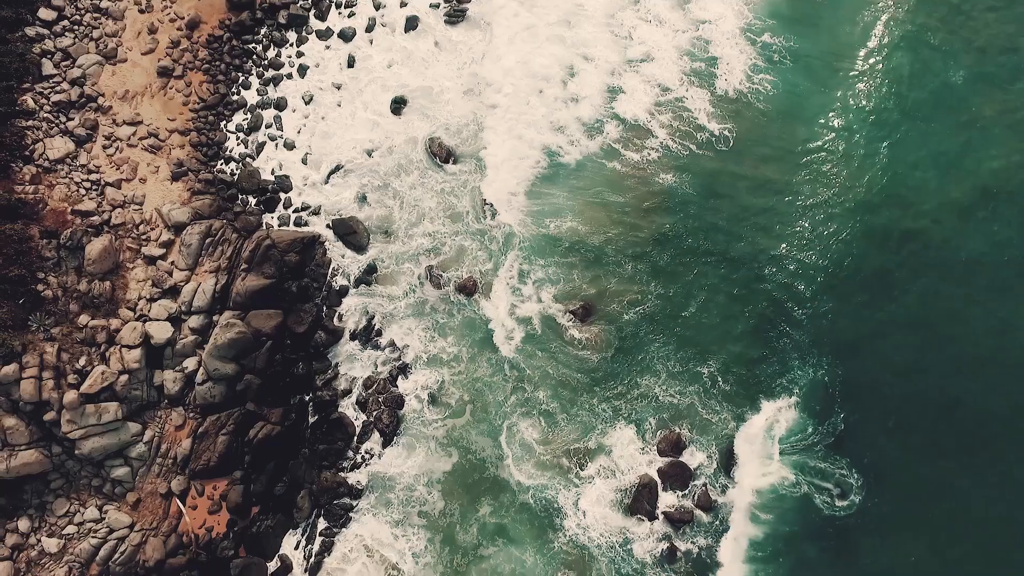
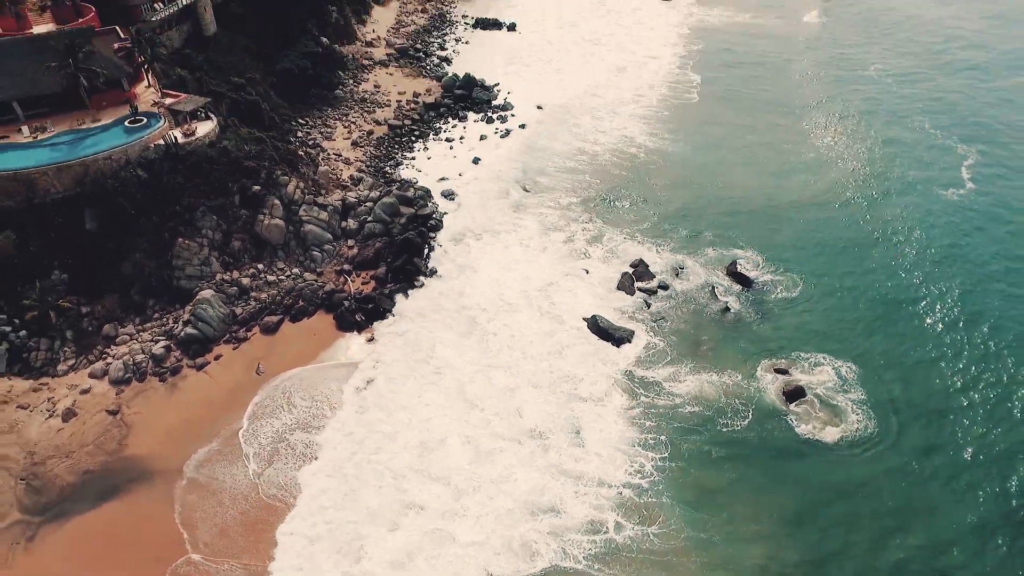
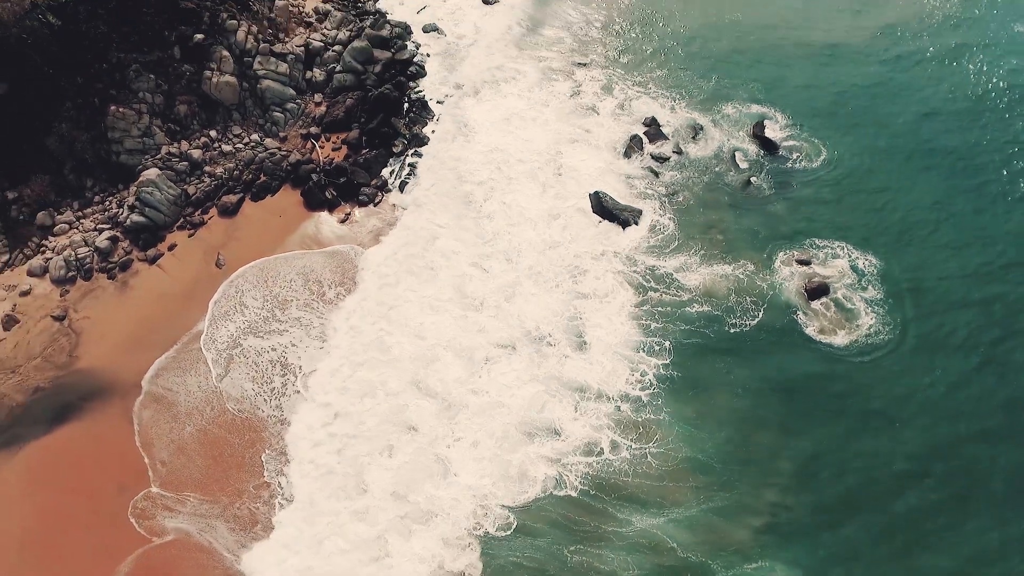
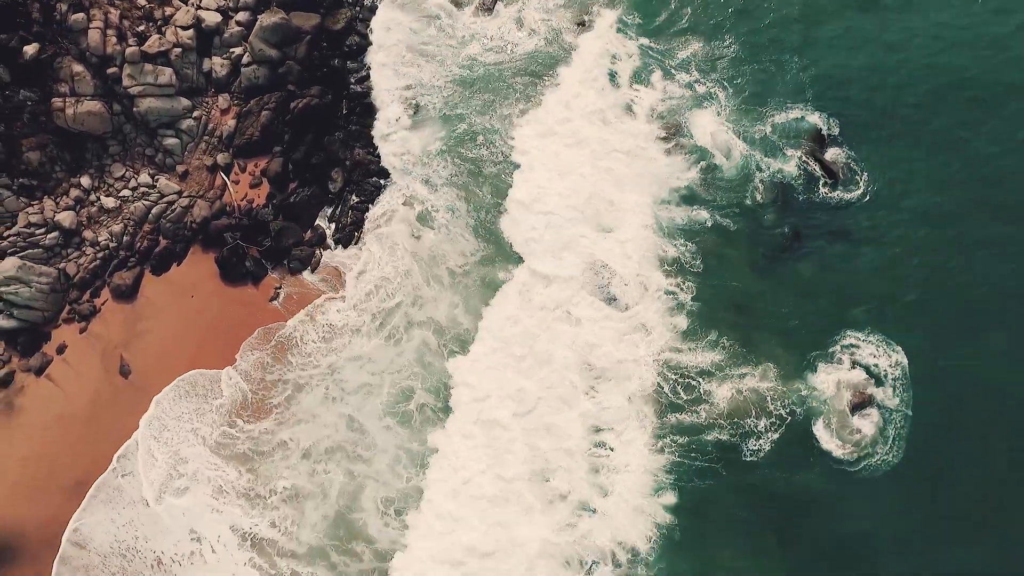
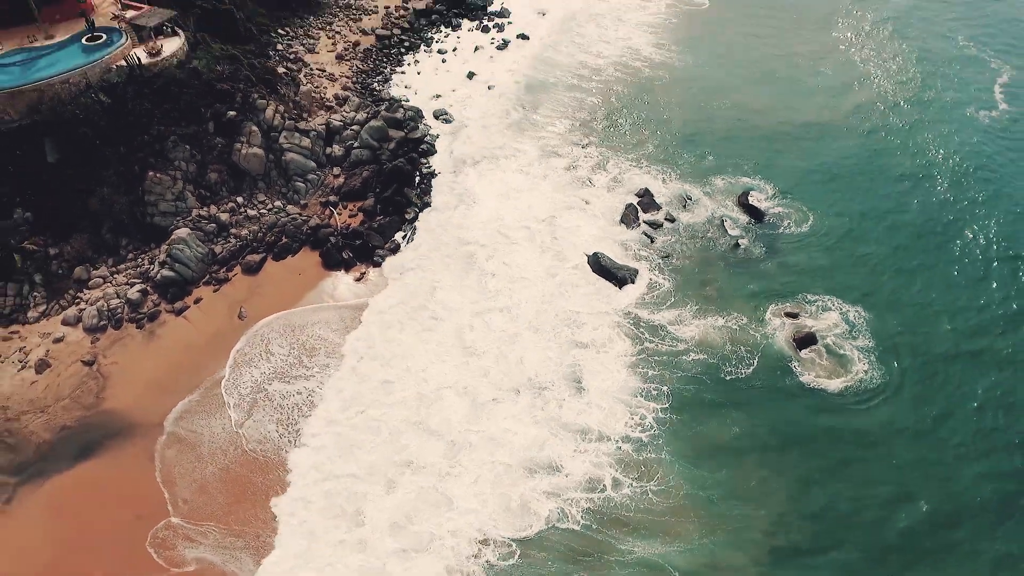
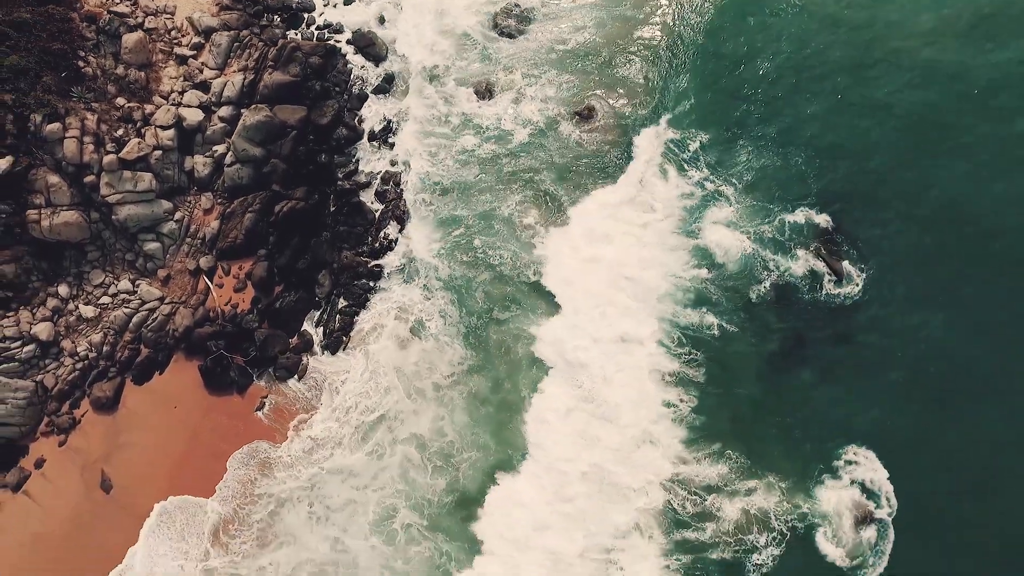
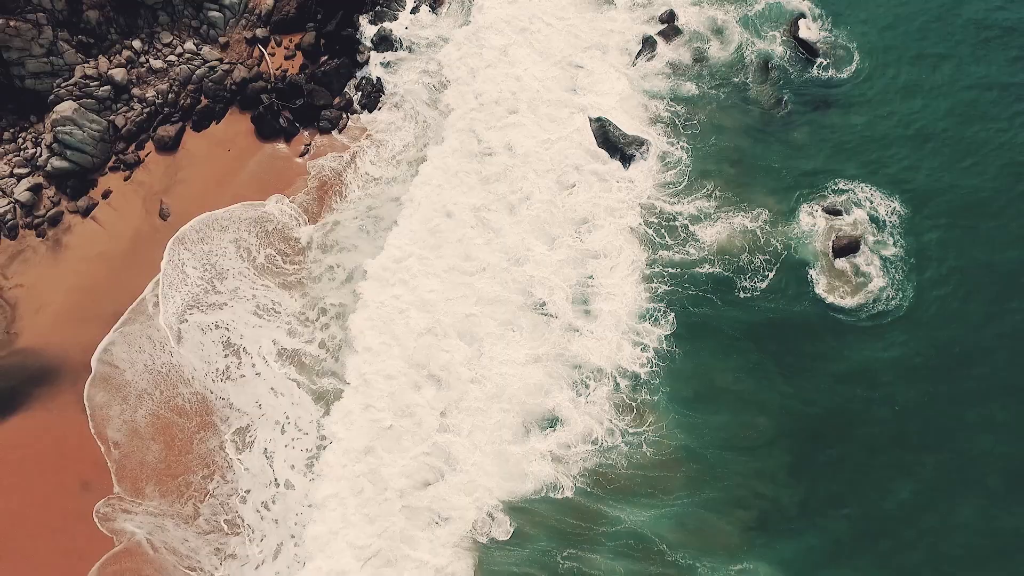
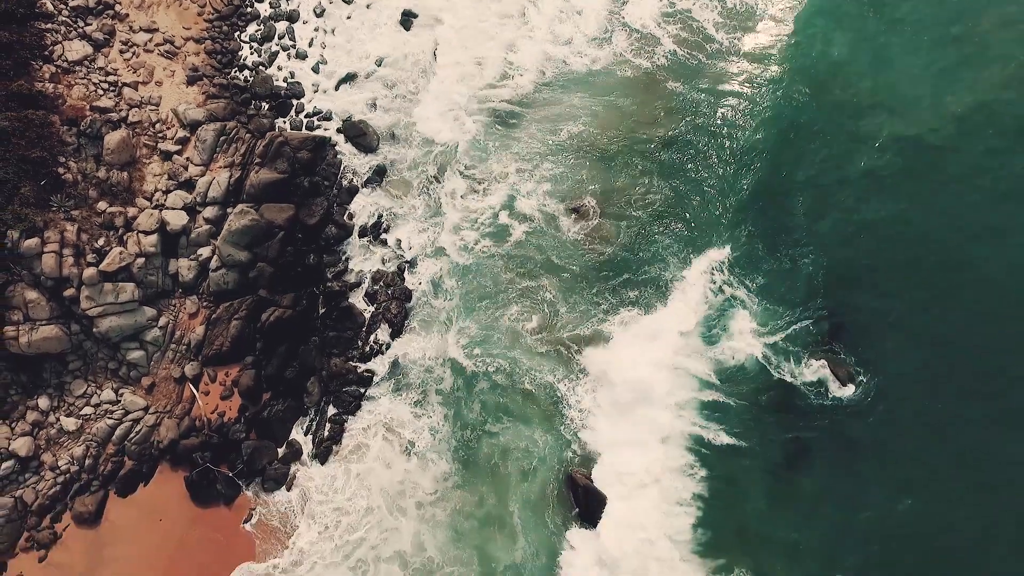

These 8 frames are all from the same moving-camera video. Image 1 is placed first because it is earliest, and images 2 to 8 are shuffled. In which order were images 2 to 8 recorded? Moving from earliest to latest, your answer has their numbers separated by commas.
8, 6, 4, 7, 3, 5, 2
